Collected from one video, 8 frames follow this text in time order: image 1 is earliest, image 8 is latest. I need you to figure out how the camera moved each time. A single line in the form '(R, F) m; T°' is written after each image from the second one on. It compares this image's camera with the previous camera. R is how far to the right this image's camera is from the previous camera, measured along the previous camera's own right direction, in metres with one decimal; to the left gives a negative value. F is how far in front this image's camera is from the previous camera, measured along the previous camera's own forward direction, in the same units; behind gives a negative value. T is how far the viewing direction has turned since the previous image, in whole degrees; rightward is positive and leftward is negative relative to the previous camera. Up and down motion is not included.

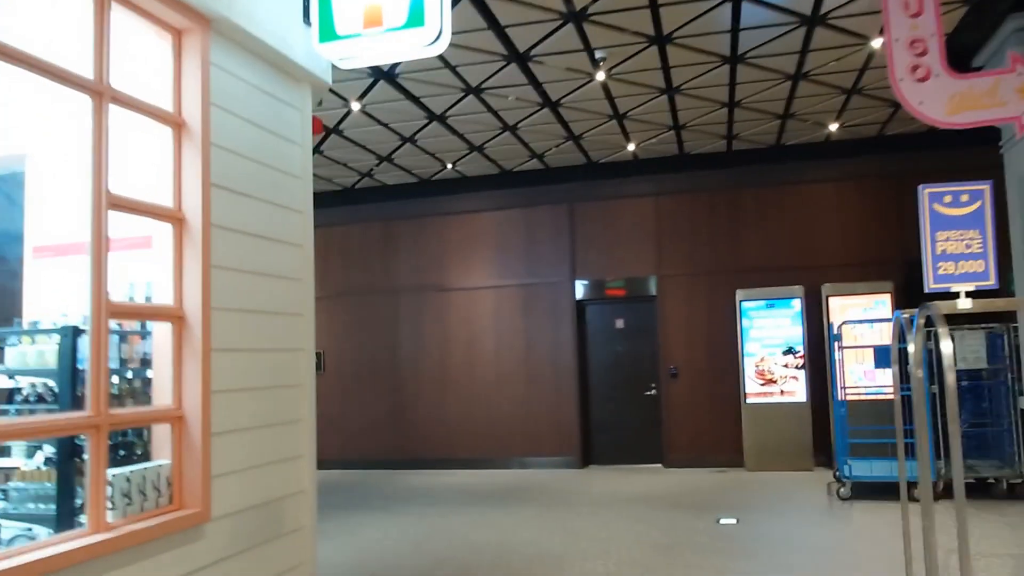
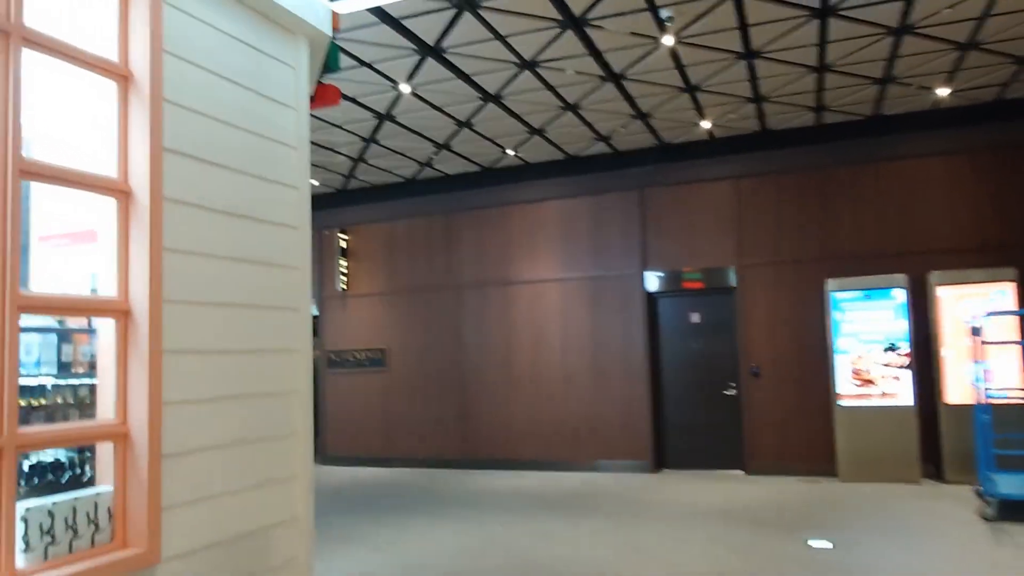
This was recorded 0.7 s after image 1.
(+0.2, +0.5) m; -6°
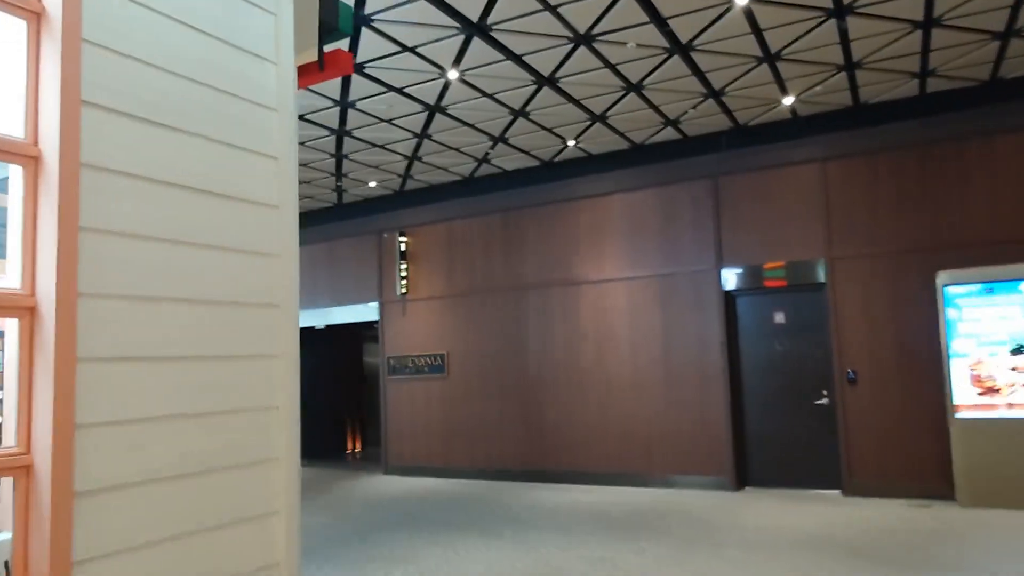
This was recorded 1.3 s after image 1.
(+0.1, +0.5) m; -6°
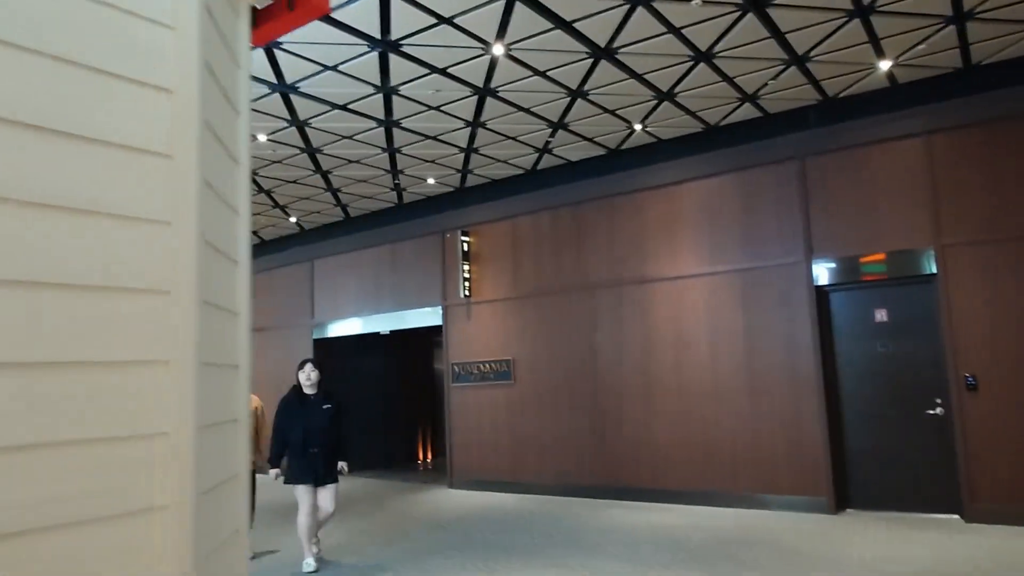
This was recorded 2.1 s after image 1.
(+0.2, +0.6) m; -7°
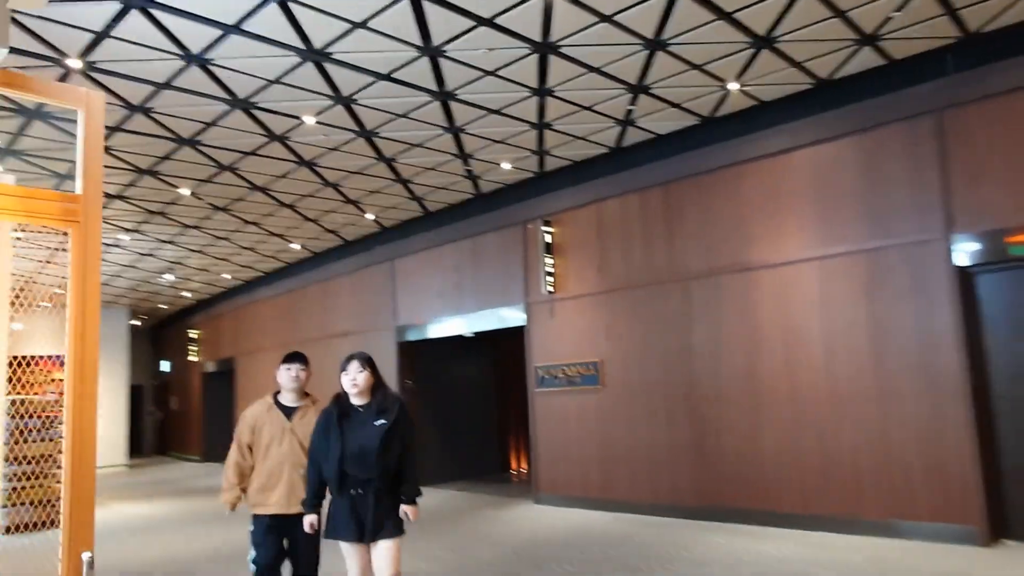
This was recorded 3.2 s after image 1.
(+0.3, +0.8) m; -9°
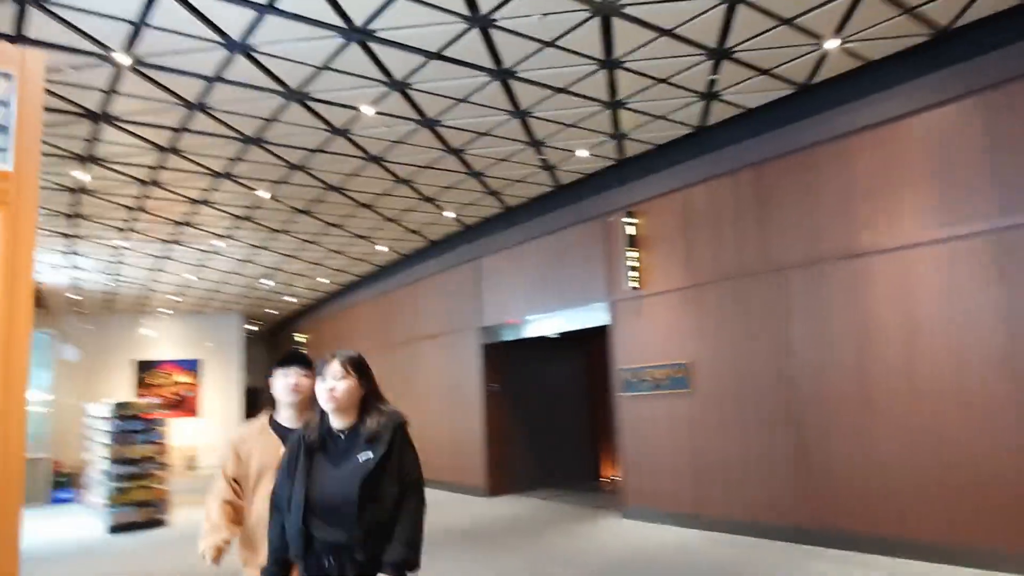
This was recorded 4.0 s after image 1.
(+0.3, +0.5) m; -9°
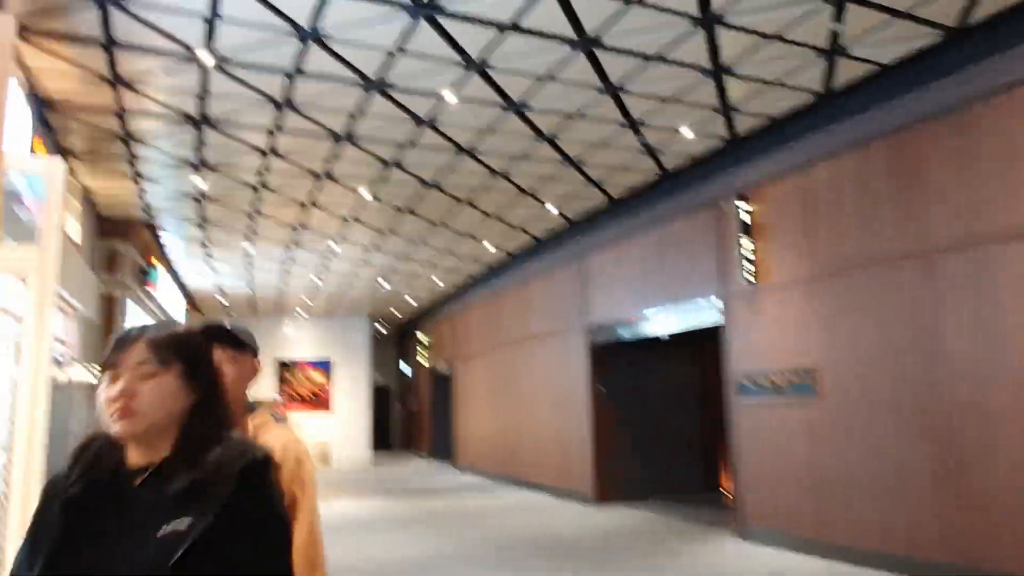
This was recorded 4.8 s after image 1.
(+0.3, +0.5) m; -10°
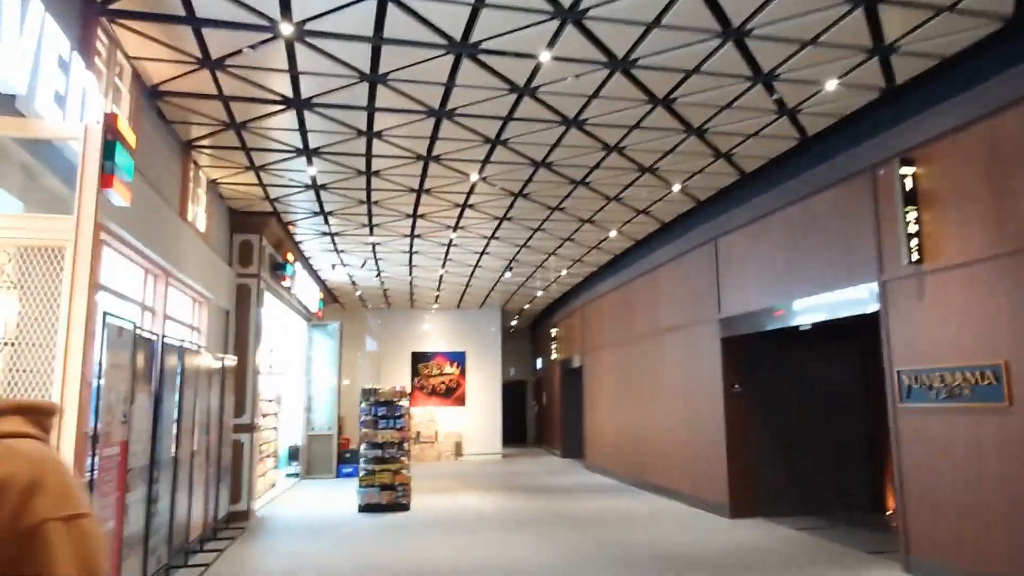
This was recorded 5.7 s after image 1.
(+0.3, +0.7) m; -11°
